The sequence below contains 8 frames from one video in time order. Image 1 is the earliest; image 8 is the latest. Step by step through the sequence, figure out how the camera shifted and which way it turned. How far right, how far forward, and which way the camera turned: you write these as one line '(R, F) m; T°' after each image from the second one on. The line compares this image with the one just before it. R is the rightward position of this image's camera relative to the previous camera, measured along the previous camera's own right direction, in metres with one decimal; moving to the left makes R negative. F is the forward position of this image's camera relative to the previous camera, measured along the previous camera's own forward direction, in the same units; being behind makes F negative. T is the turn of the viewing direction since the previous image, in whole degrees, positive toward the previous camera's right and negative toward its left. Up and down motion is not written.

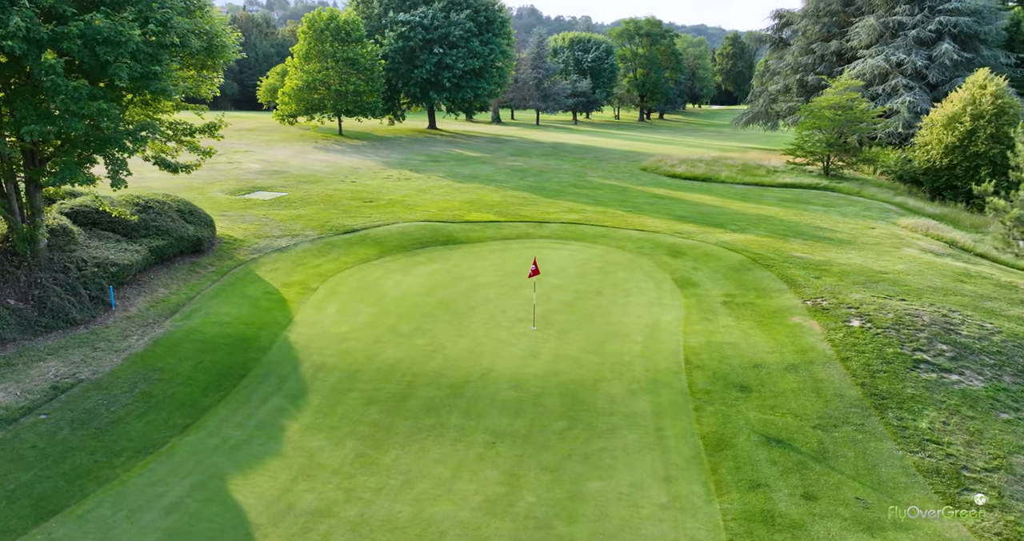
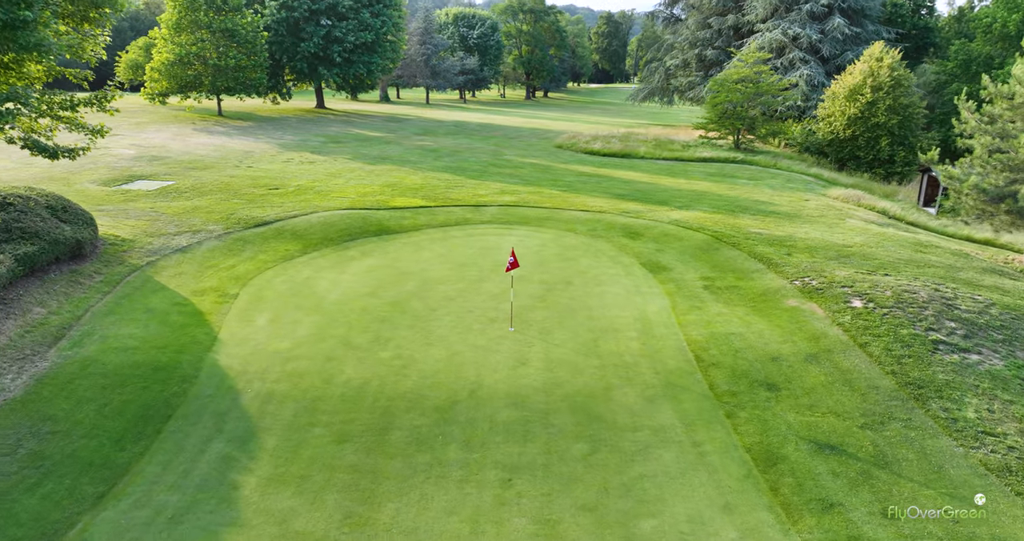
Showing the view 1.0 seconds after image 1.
(-1.6, +2.2) m; +9°
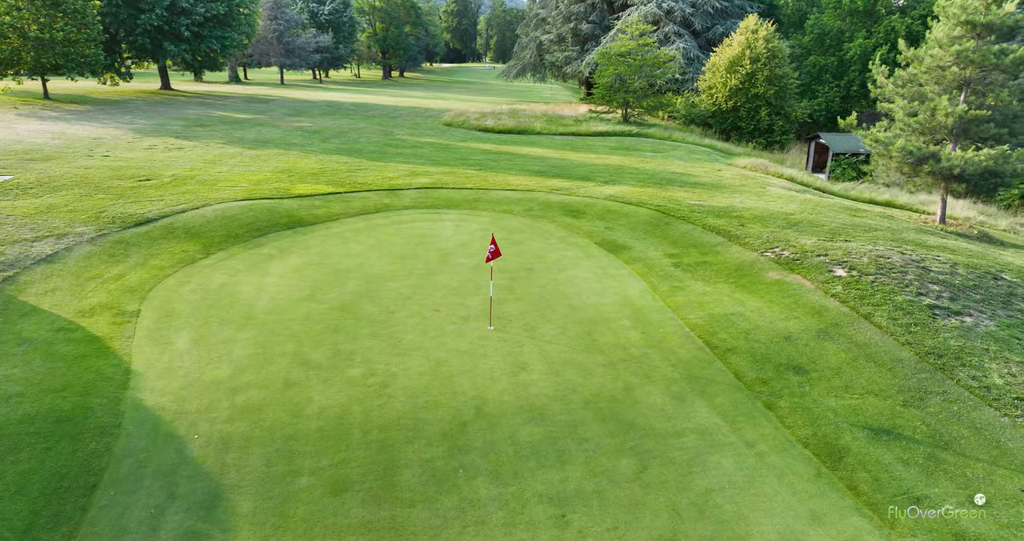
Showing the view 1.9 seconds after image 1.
(-1.8, +1.9) m; +11°
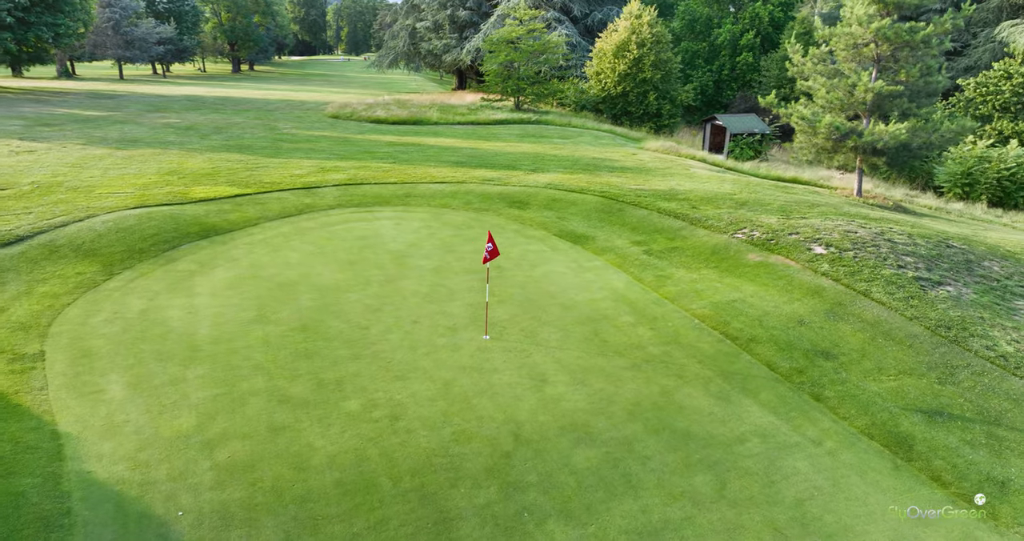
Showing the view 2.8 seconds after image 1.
(-1.8, +1.5) m; +11°
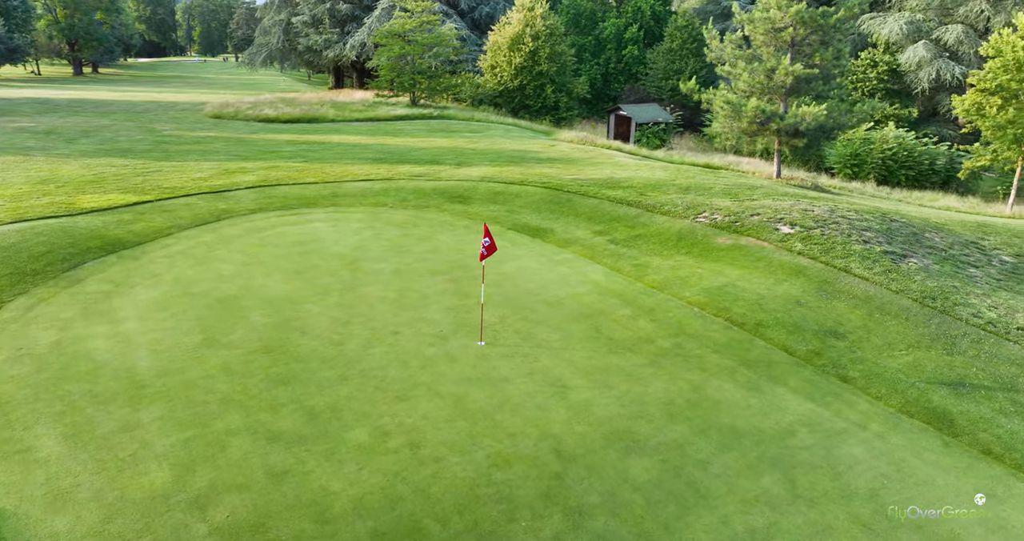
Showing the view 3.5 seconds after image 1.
(-1.5, +1.1) m; +10°
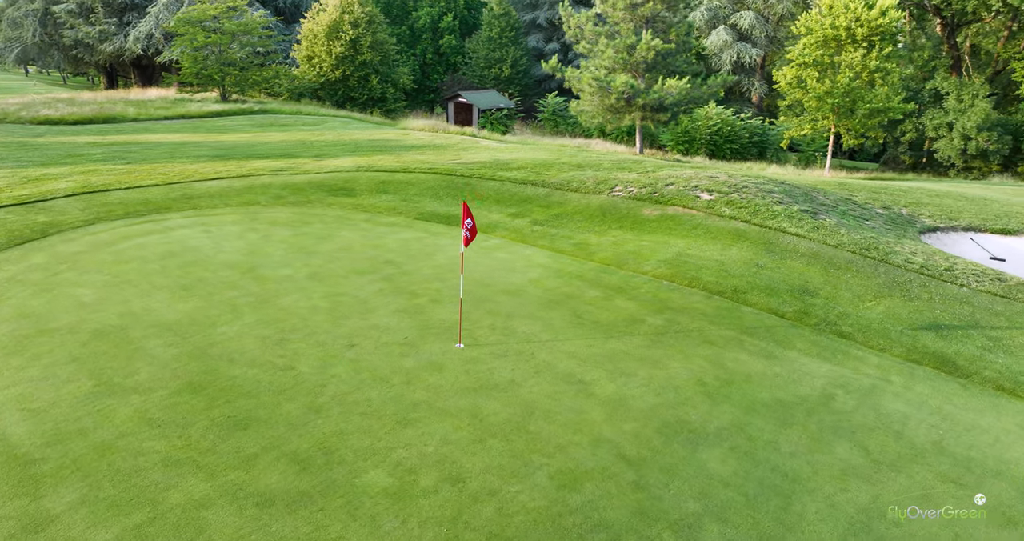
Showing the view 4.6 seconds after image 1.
(-1.8, +1.5) m; +15°
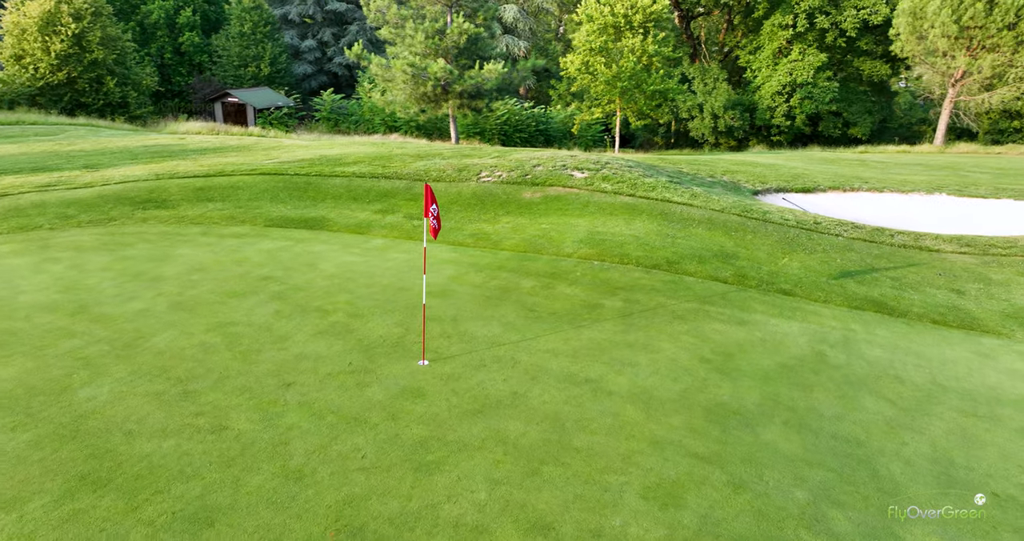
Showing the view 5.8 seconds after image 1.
(-1.8, +1.5) m; +19°
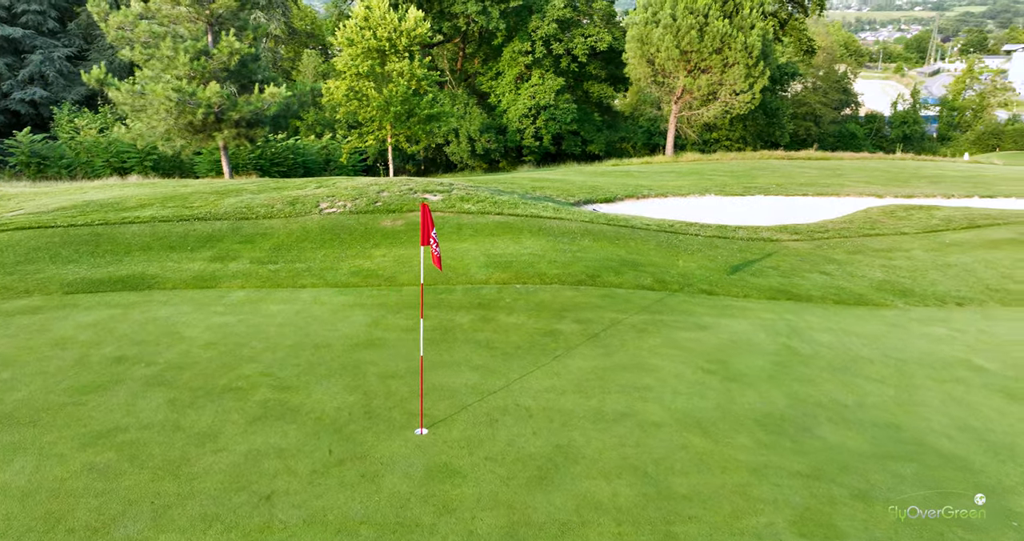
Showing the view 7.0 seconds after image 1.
(-1.9, +1.4) m; +22°
